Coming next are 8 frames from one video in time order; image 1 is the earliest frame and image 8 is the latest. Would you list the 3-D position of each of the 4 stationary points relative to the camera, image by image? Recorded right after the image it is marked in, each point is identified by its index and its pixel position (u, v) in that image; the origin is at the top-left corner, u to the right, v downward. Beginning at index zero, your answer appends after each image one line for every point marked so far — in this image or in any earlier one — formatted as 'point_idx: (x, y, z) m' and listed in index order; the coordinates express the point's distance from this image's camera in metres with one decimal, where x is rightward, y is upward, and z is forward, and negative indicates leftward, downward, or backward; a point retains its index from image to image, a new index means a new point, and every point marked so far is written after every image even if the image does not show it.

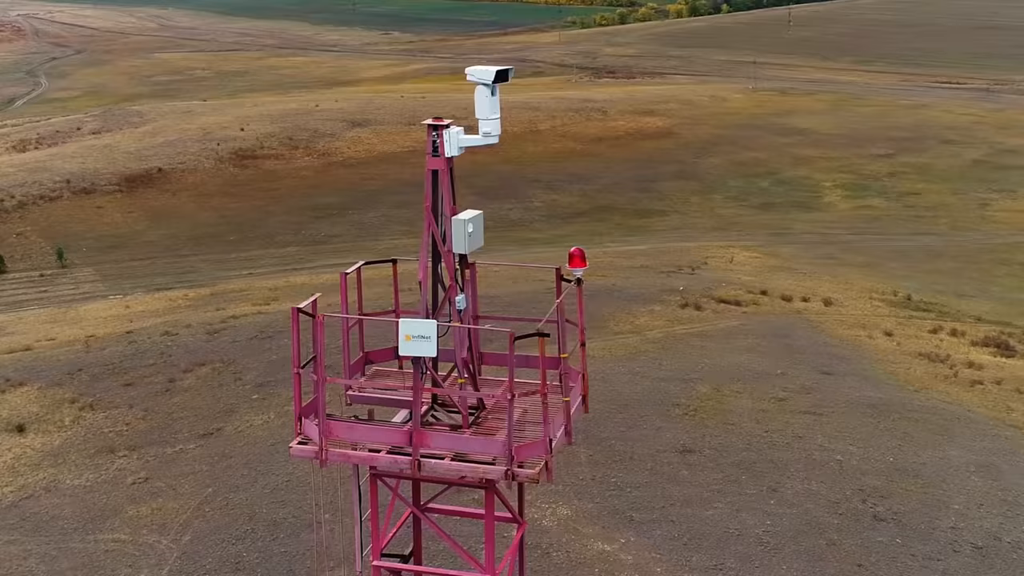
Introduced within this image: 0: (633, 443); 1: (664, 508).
0: (+2.2, -2.9, +19.9) m
1: (+2.6, -3.7, +18.1) m
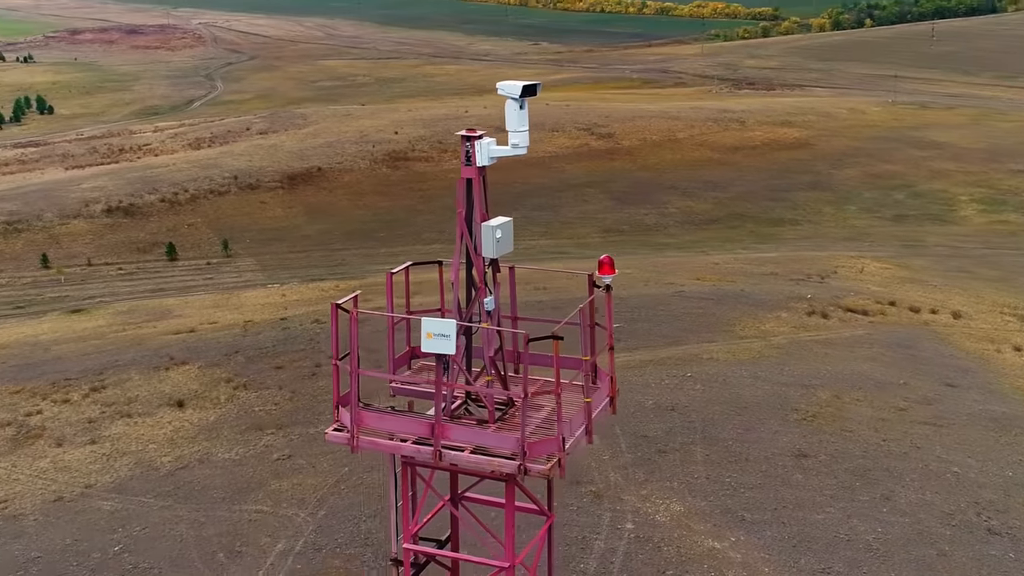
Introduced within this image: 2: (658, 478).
0: (+4.4, -2.9, +20.1) m
1: (+4.5, -3.8, +18.3) m
2: (+2.7, -3.5, +19.5) m
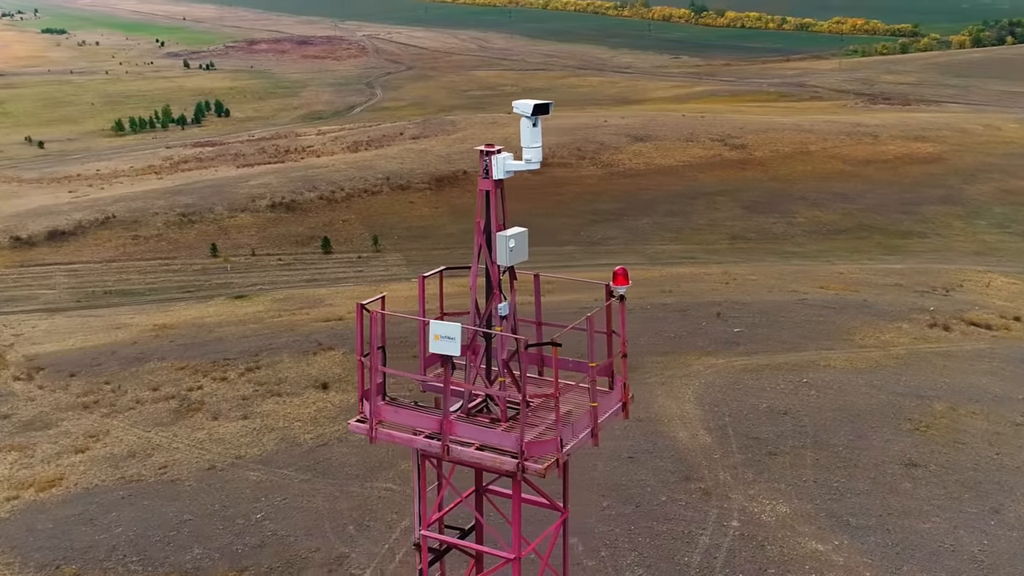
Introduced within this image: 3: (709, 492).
0: (+6.5, -3.0, +20.2) m
1: (+6.2, -3.8, +18.3) m
2: (+4.6, -3.5, +19.8) m
3: (+3.6, -3.7, +19.4) m
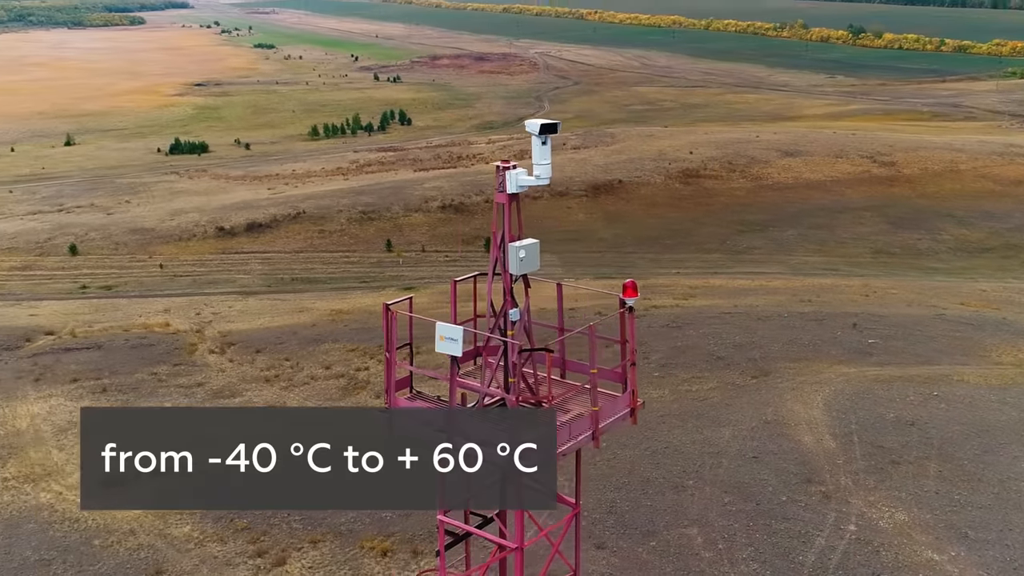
0: (+8.8, -3.3, +20.2) m
1: (+8.1, -4.0, +18.4) m
2: (+6.9, -3.6, +20.2) m
3: (+5.8, -3.8, +20.0) m
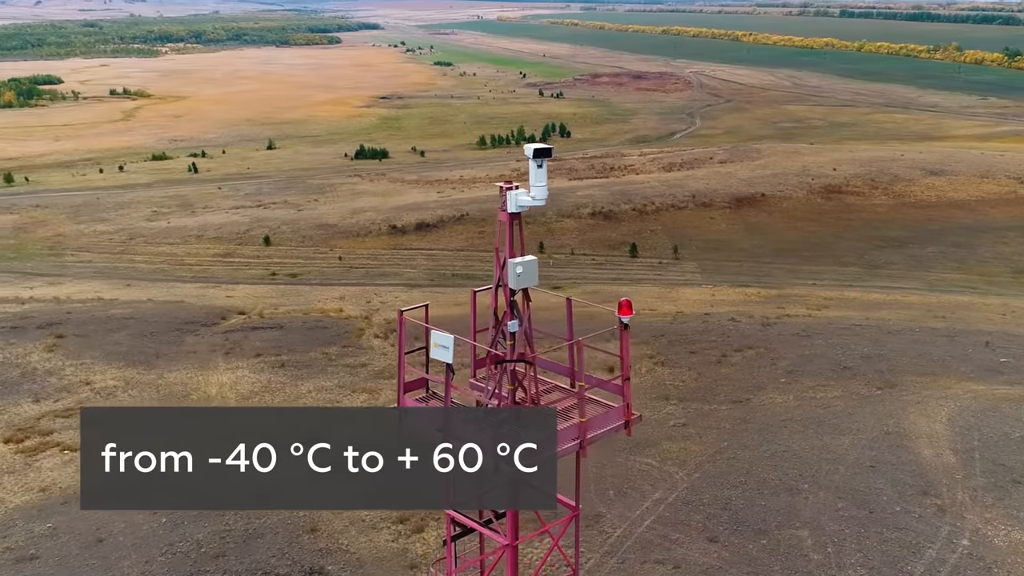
0: (+10.9, -3.7, +20.3) m
1: (+10.0, -4.3, +18.7) m
2: (+9.1, -3.9, +20.6) m
3: (+7.9, -4.0, +20.6) m
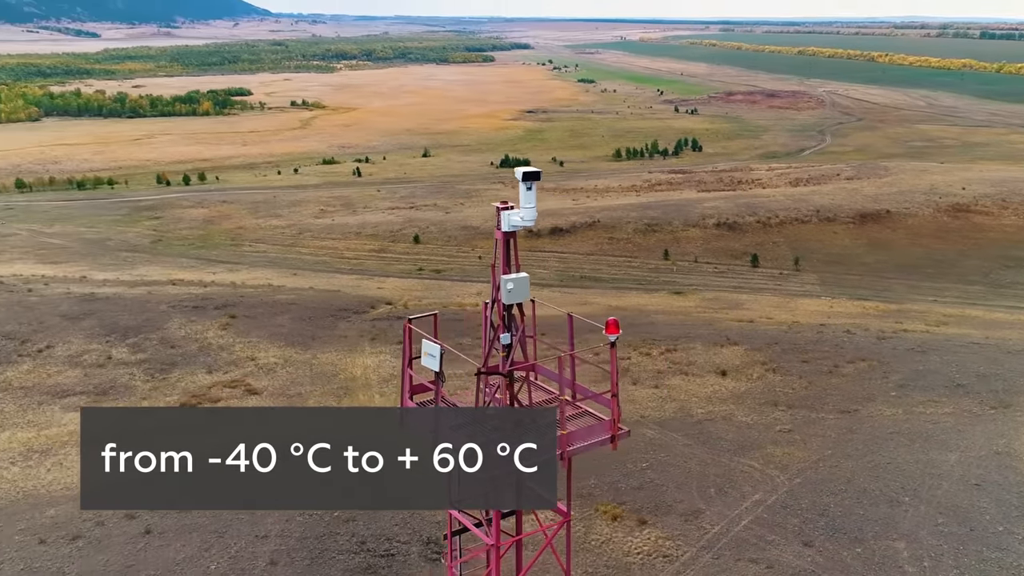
0: (+12.8, -4.3, +20.6) m
1: (+11.5, -4.9, +19.2) m
2: (+11.0, -4.4, +21.2) m
3: (+9.8, -4.5, +21.4) m
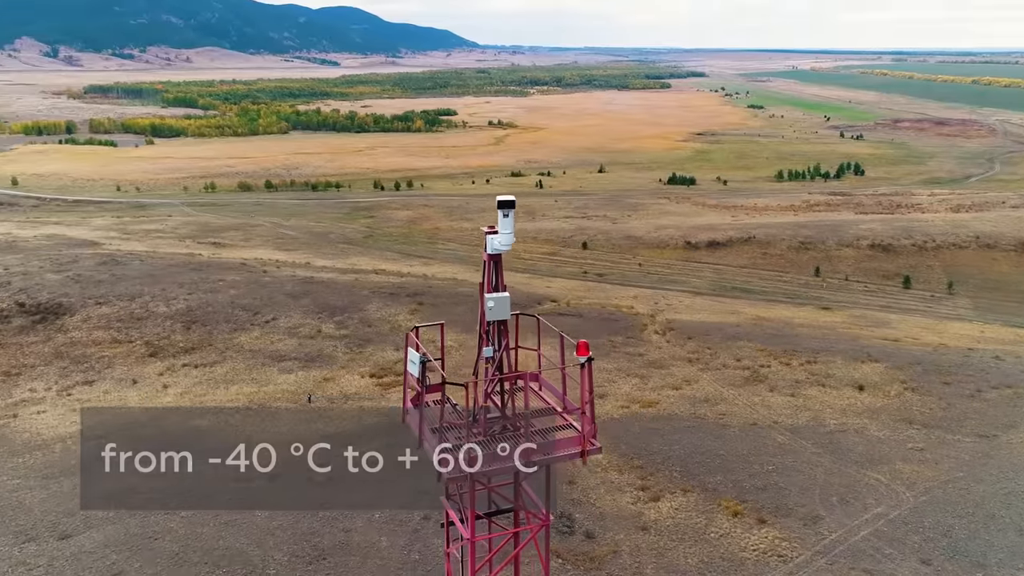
0: (+14.4, -5.1, +20.3) m
1: (+12.7, -5.6, +19.3) m
2: (+12.8, -5.2, +21.4) m
3: (+11.7, -5.1, +21.9) m
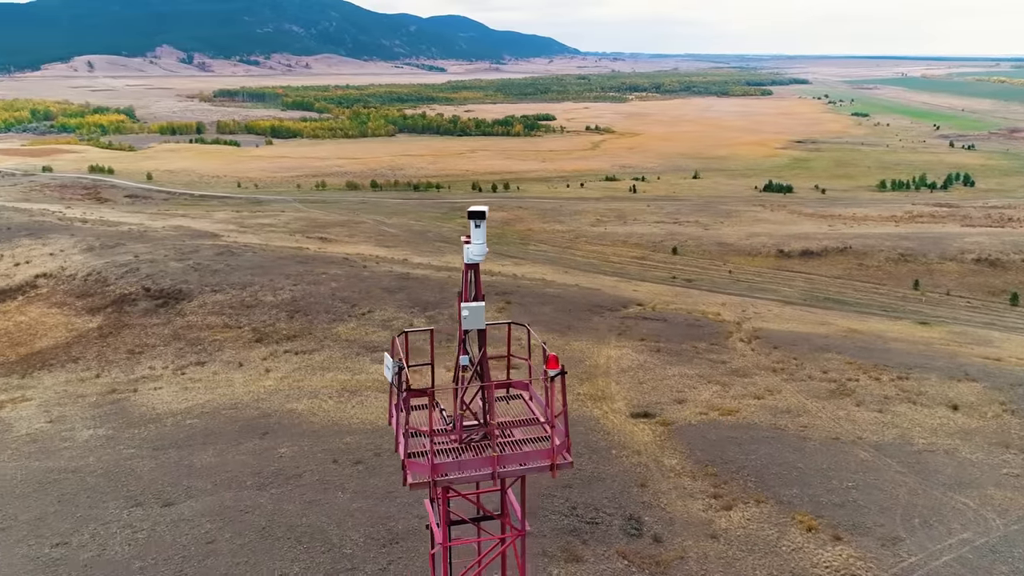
0: (+14.6, -5.4, +18.1) m
1: (+12.8, -5.8, +17.4) m
2: (+13.2, -5.4, +19.5) m
3: (+12.3, -5.4, +20.1) m
